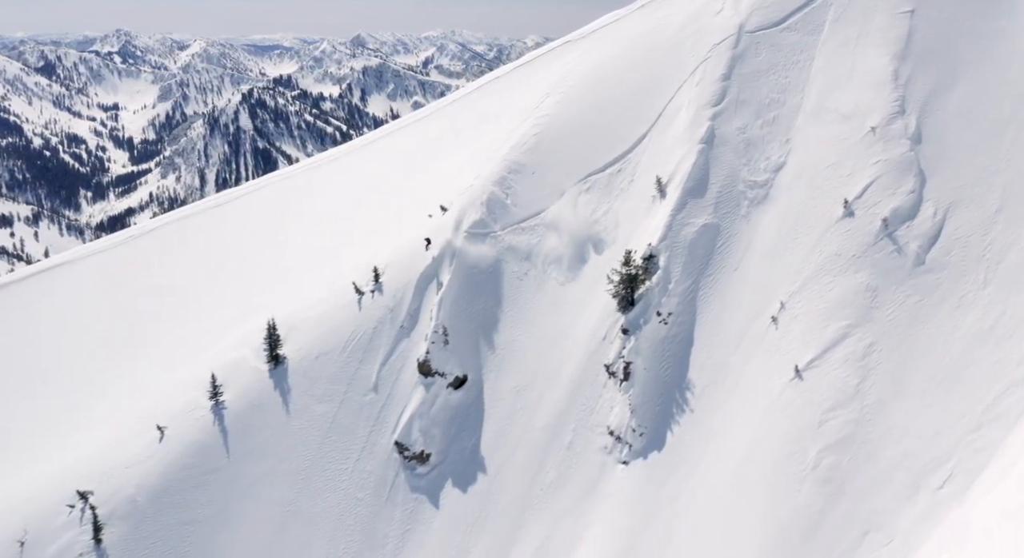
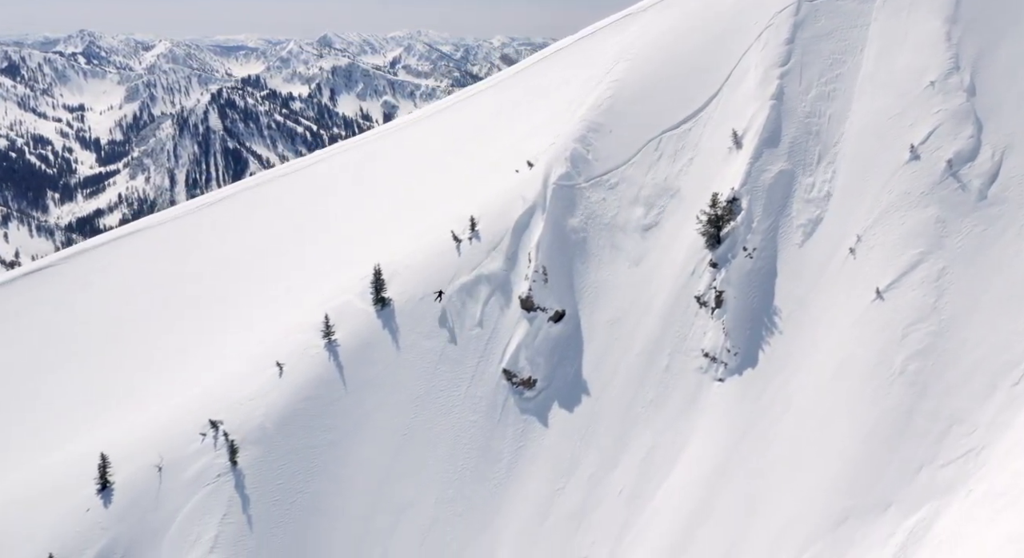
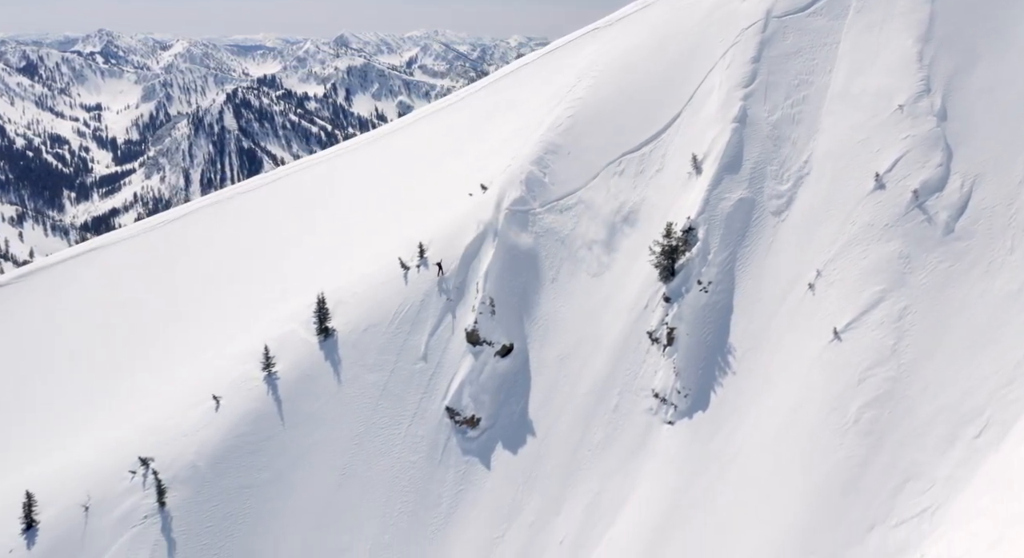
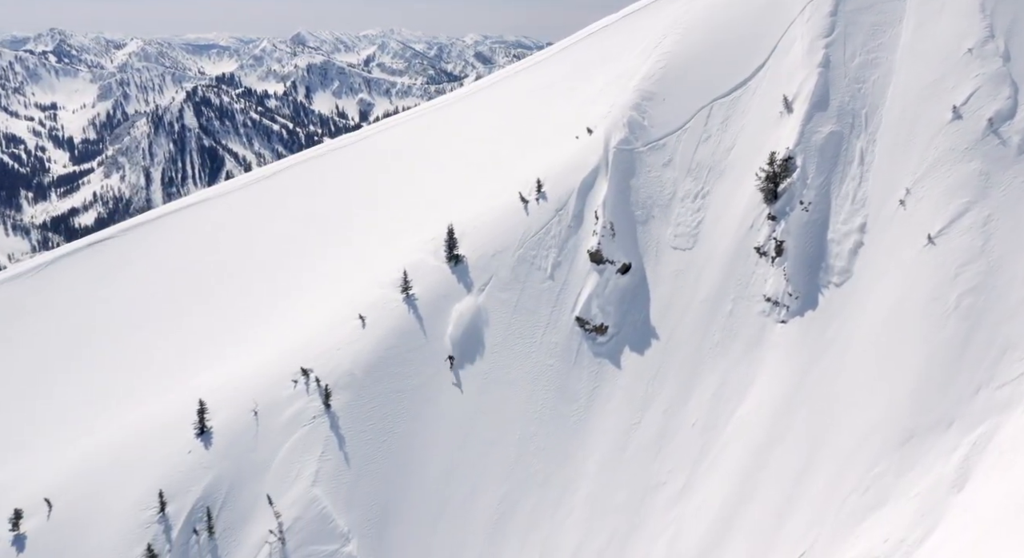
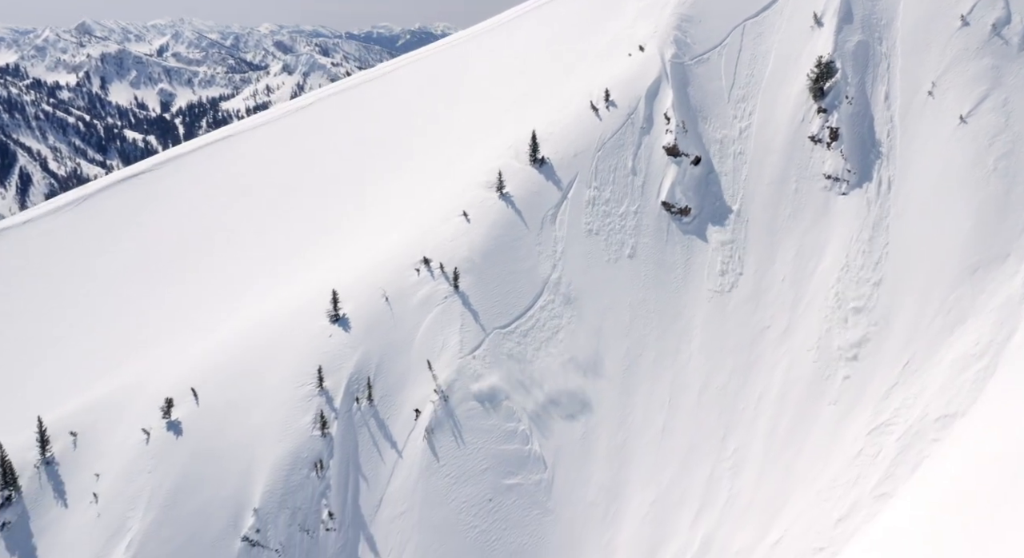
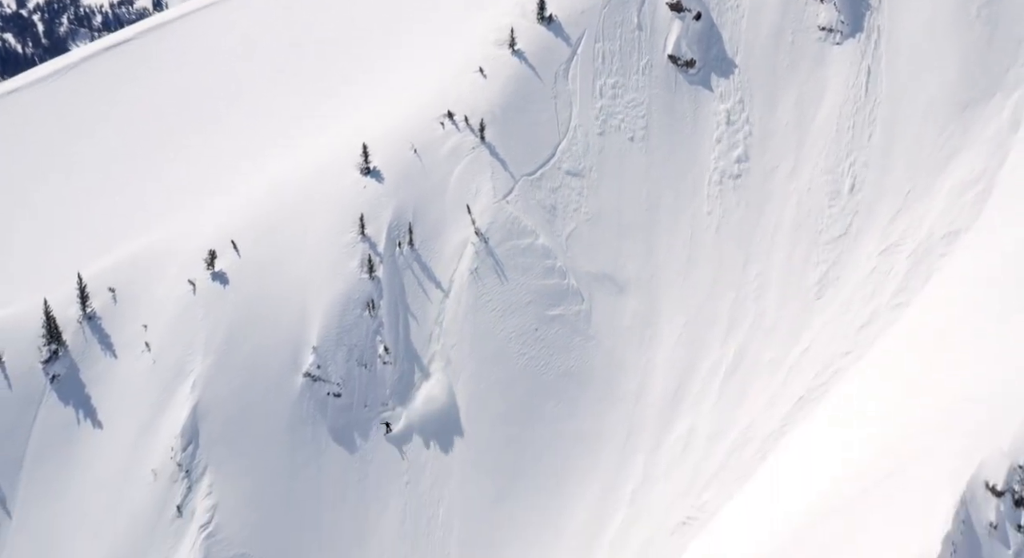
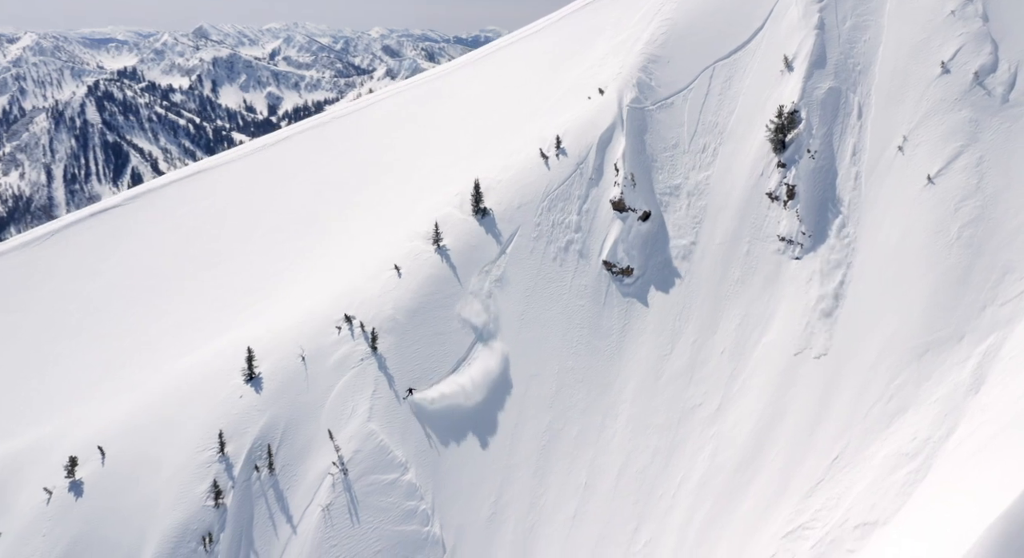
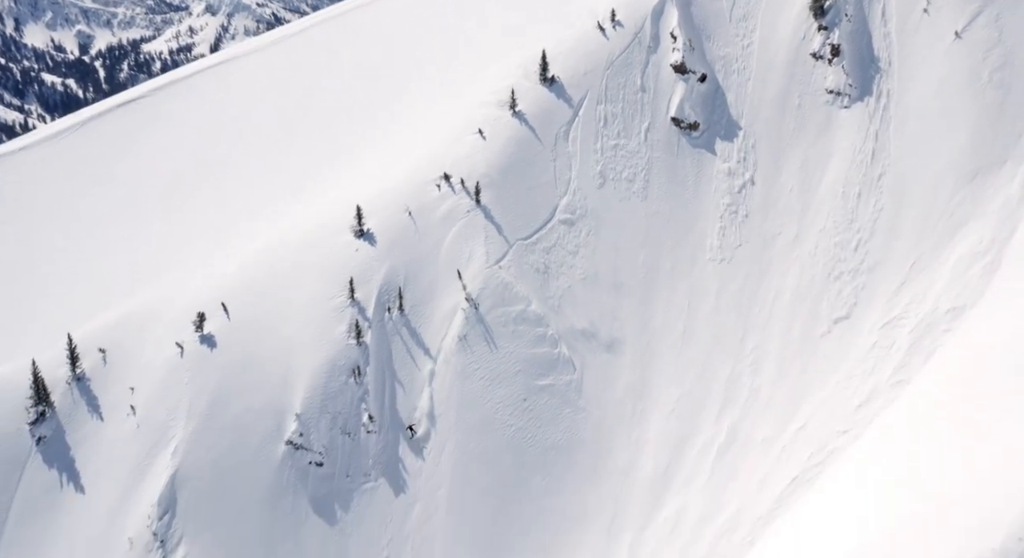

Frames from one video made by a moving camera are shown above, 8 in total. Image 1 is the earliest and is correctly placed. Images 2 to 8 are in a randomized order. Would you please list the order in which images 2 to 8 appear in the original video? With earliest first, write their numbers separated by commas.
3, 2, 4, 7, 5, 8, 6
